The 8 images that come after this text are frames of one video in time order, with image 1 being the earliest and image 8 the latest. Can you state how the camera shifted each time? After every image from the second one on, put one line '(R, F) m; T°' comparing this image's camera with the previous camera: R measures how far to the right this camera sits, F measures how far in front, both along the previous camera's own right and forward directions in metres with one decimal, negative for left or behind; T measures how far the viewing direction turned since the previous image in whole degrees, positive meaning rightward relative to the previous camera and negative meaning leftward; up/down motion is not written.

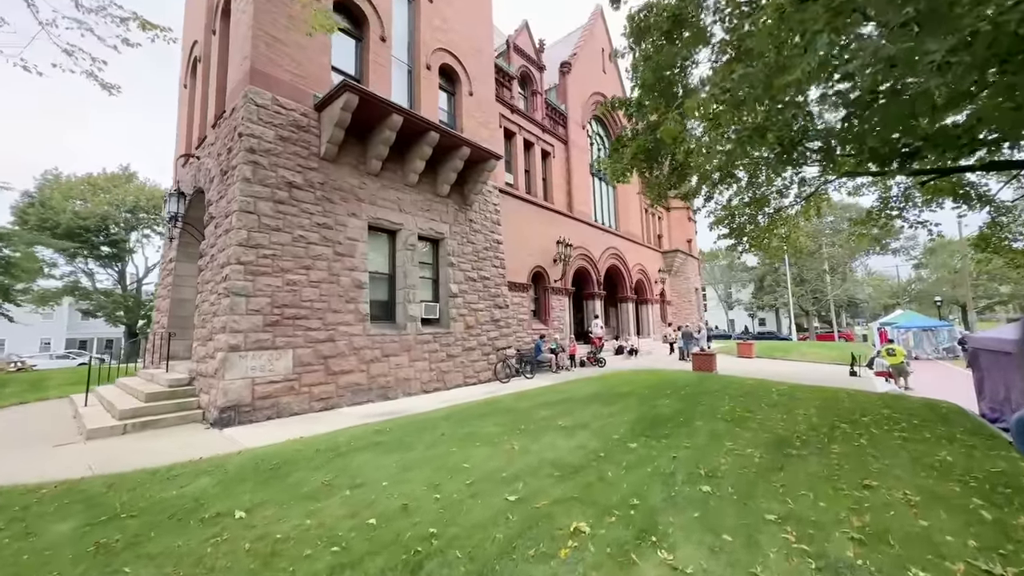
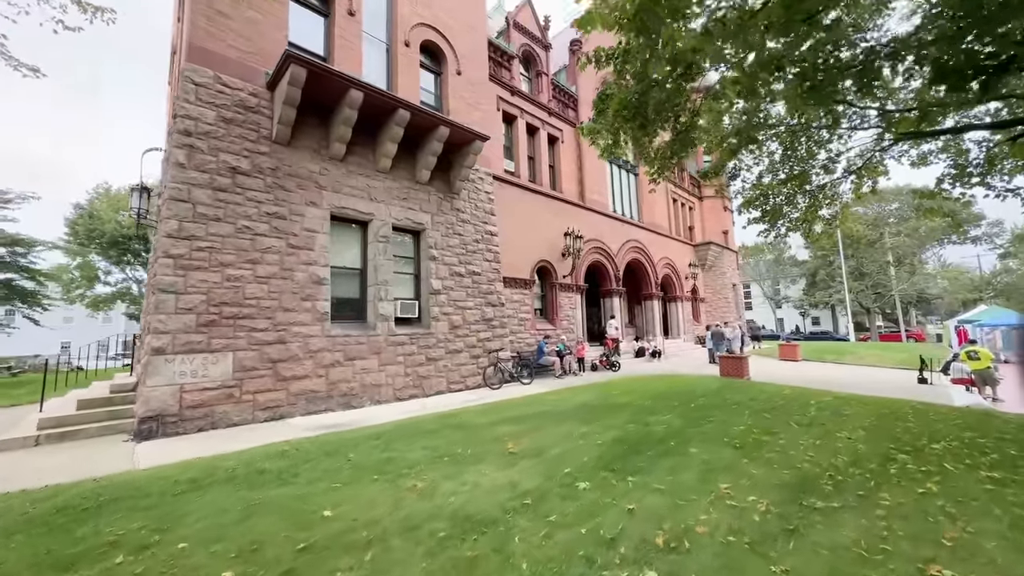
(+1.3, +1.3) m; -5°
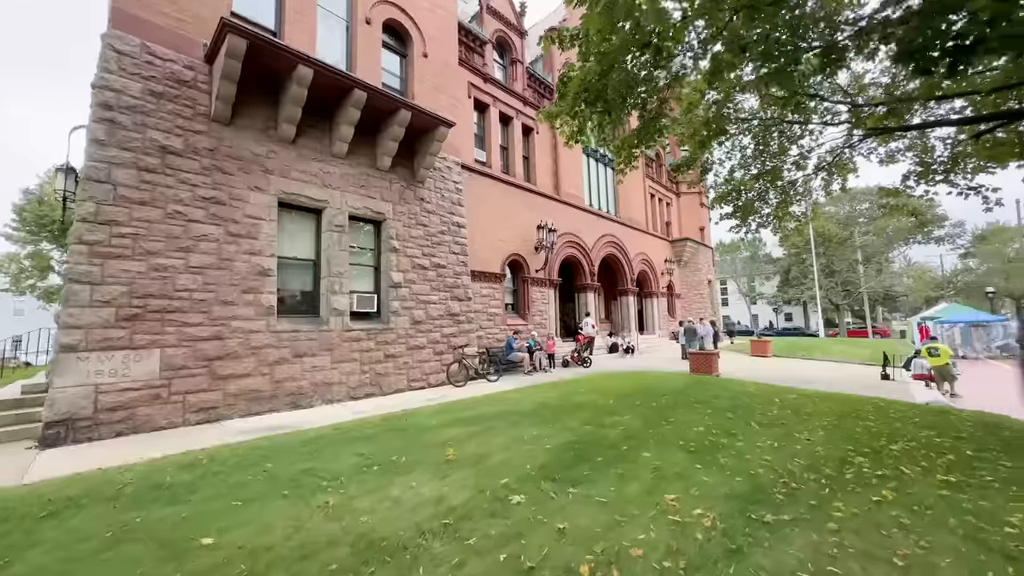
(+0.5, +0.4) m; +2°
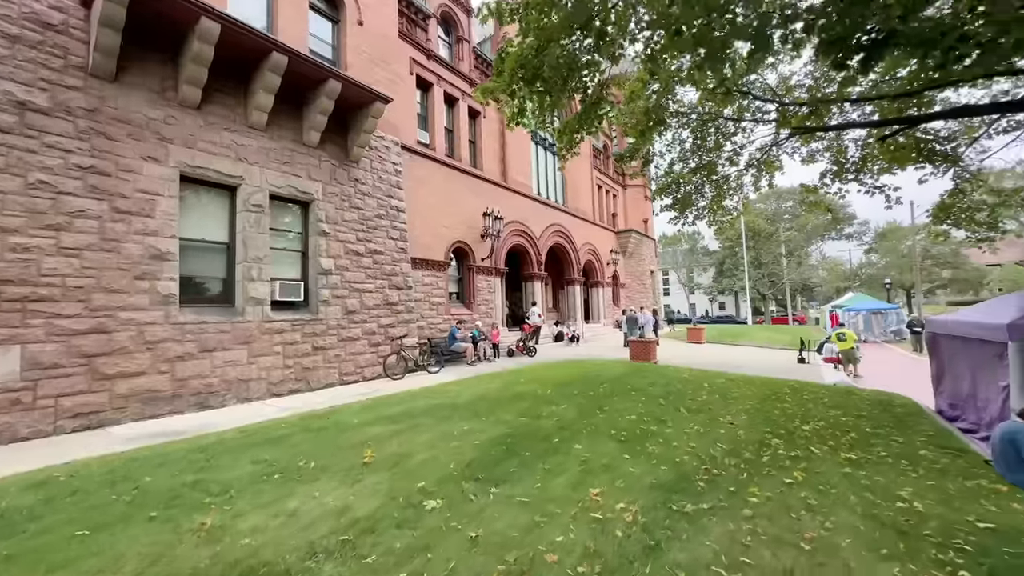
(+0.3, +0.3) m; +7°
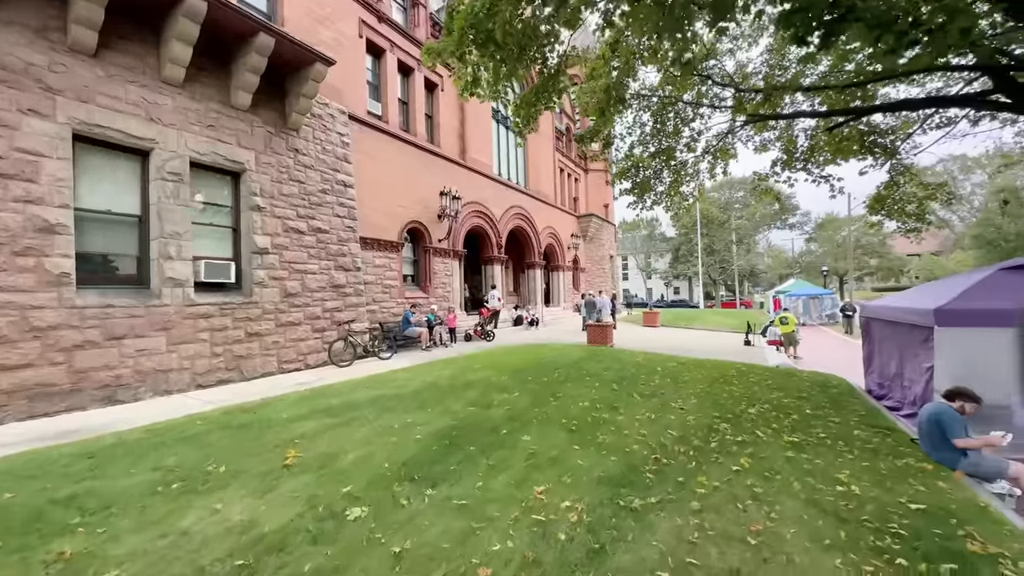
(+0.2, +0.3) m; +5°
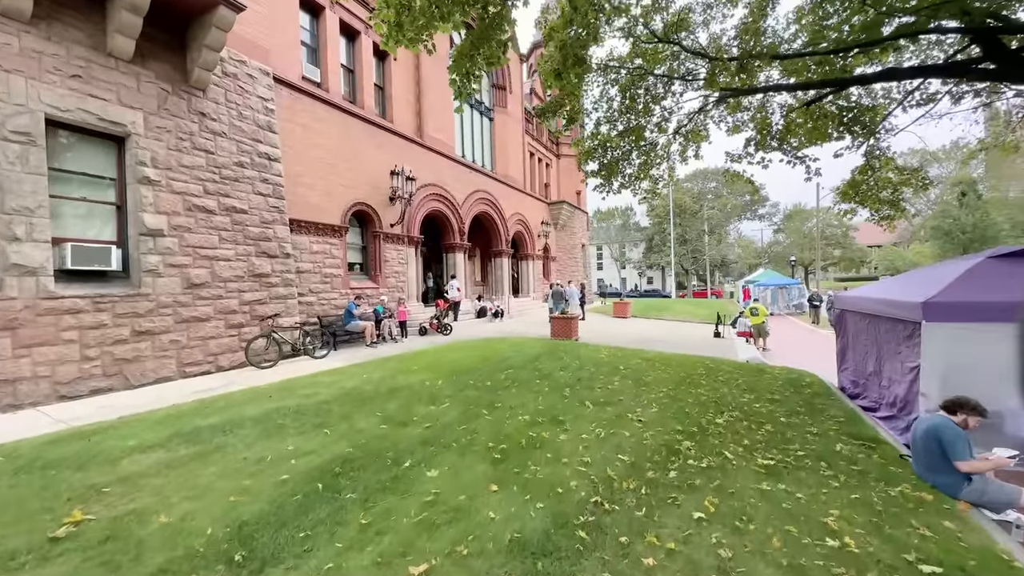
(+0.6, +1.0) m; +3°
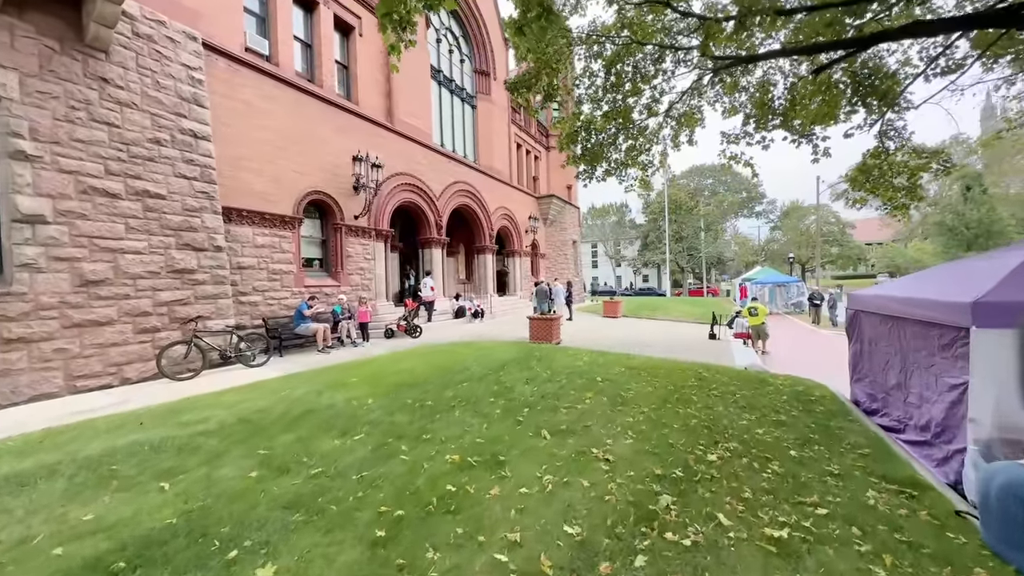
(+0.7, +1.2) m; 0°
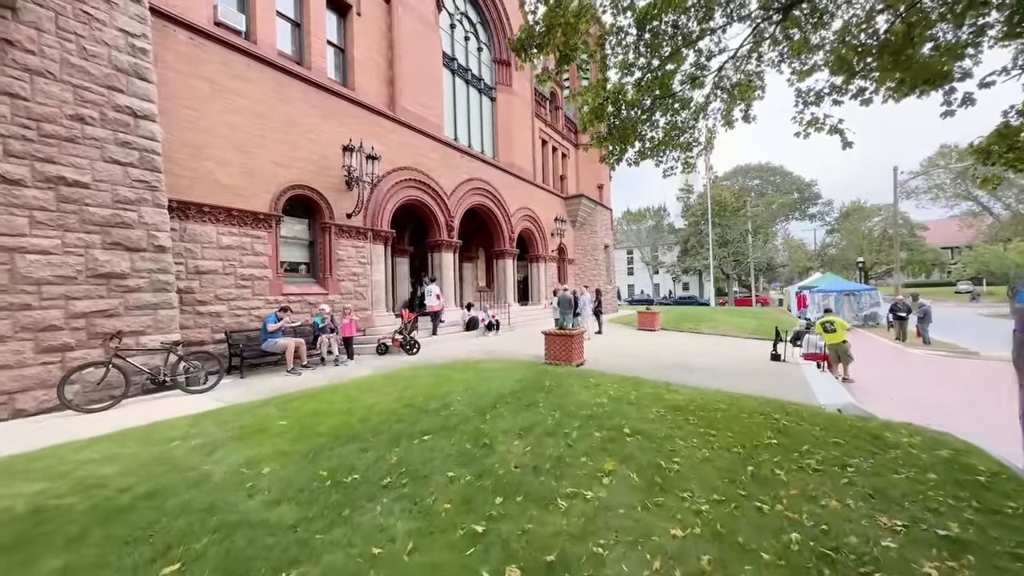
(+0.5, +1.9) m; -5°
